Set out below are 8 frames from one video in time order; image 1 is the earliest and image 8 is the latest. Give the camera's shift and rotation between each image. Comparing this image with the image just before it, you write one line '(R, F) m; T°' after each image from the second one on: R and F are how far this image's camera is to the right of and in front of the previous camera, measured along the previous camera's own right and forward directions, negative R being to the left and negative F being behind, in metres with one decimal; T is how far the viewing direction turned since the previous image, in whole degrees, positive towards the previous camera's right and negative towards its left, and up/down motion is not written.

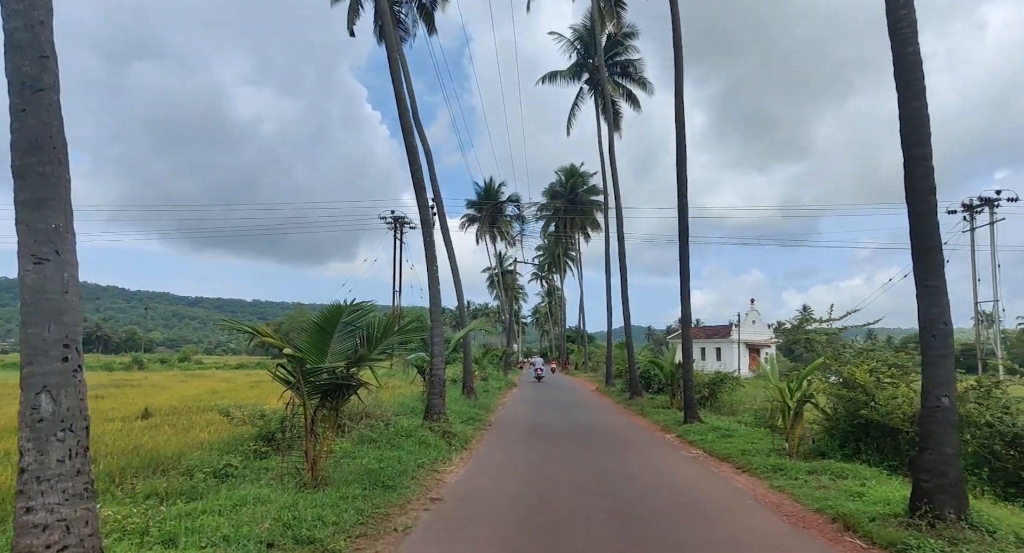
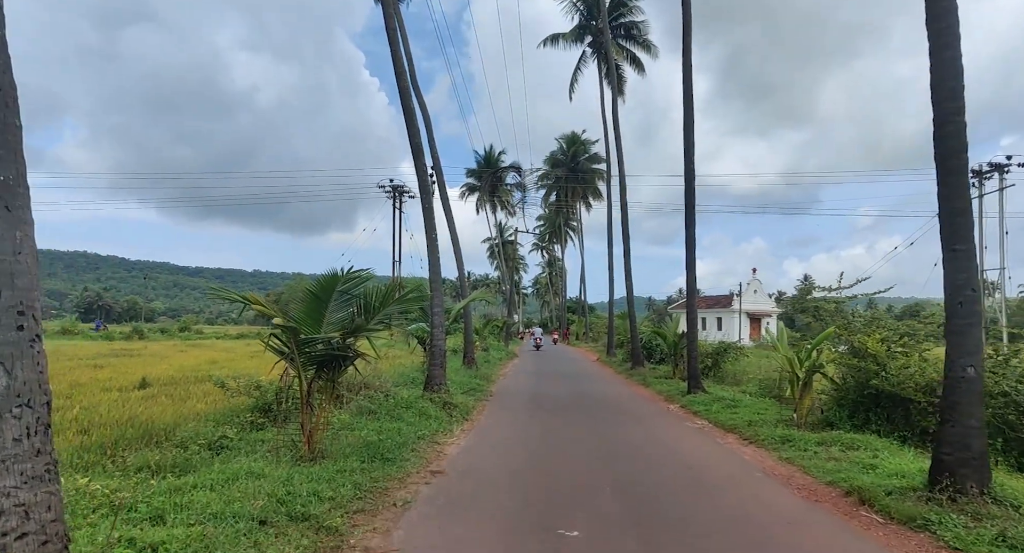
(0.0, +0.3) m; 0°
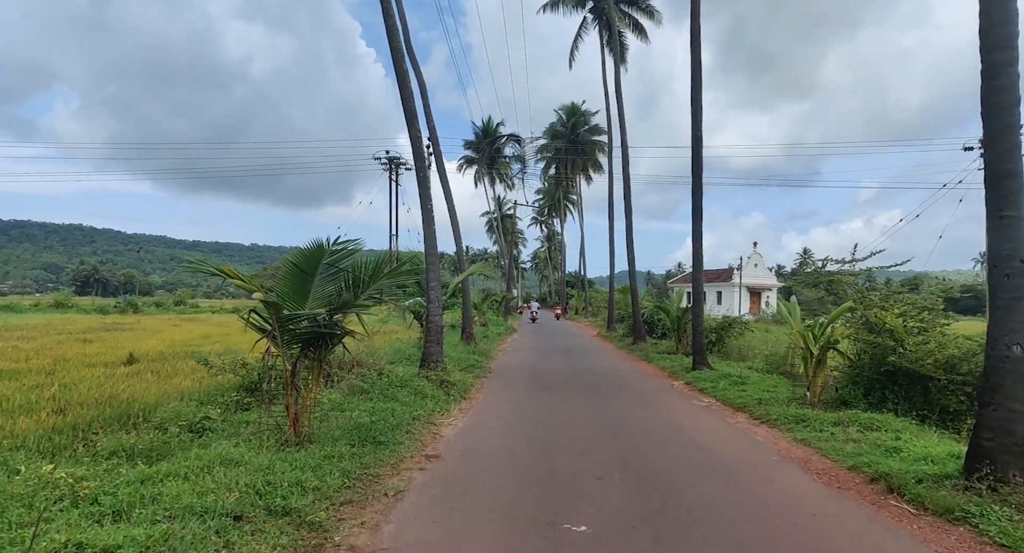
(0.0, +0.5) m; 0°
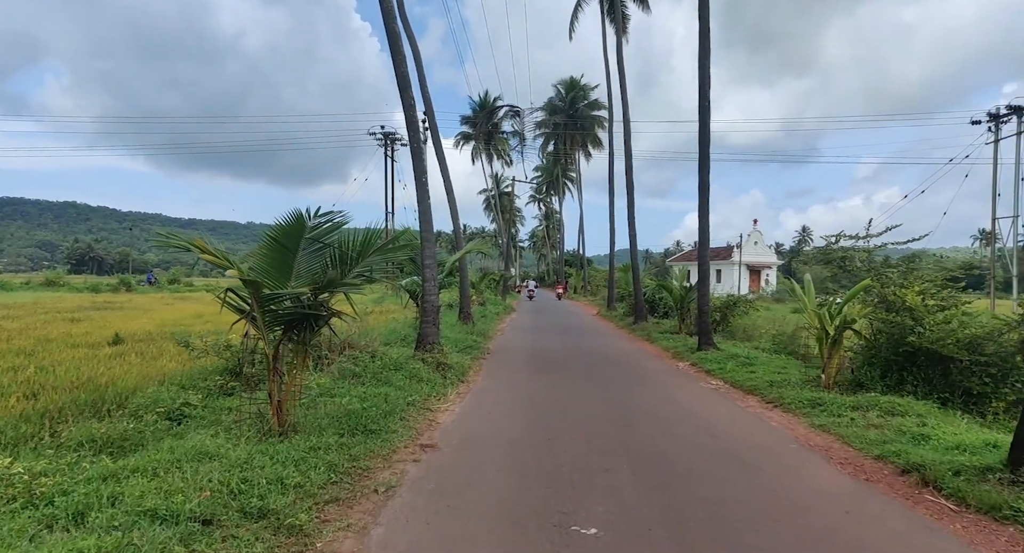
(0.0, +0.5) m; 0°
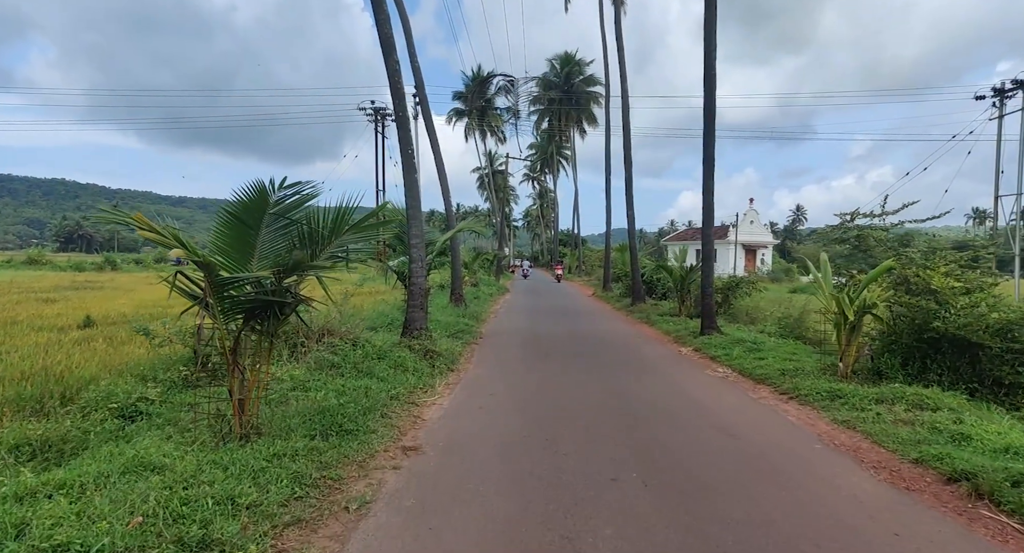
(0.0, +0.7) m; +1°
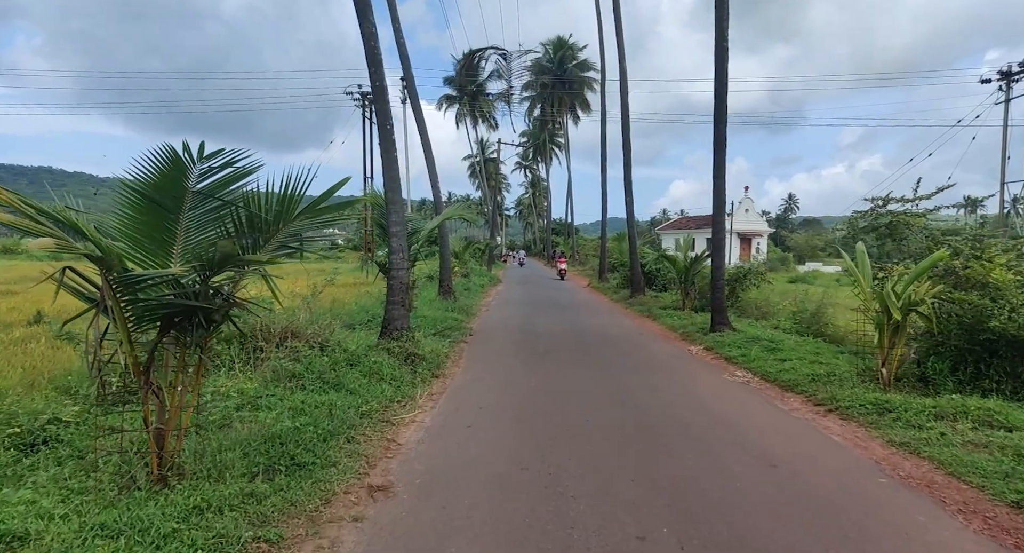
(0.0, +1.0) m; +1°
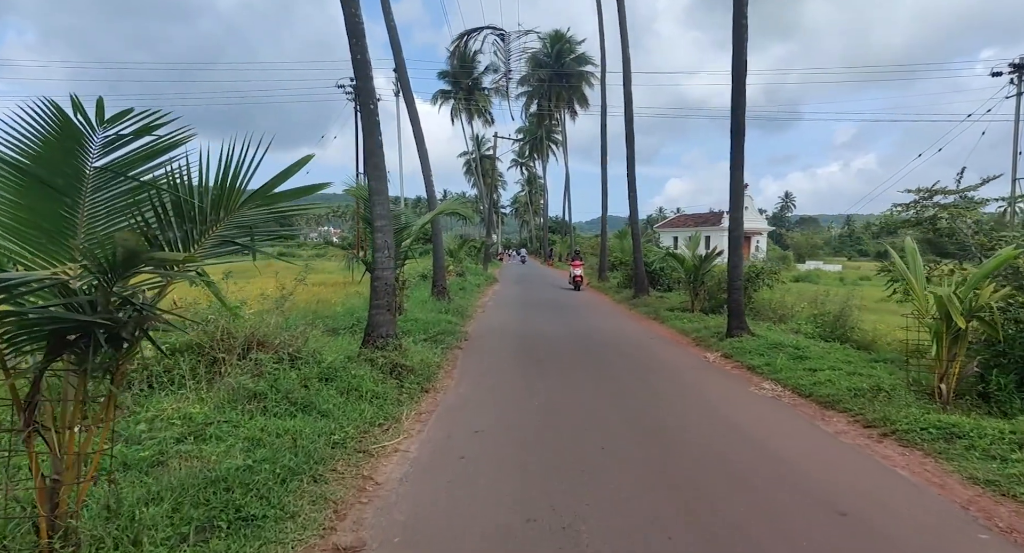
(-0.1, +0.9) m; 0°
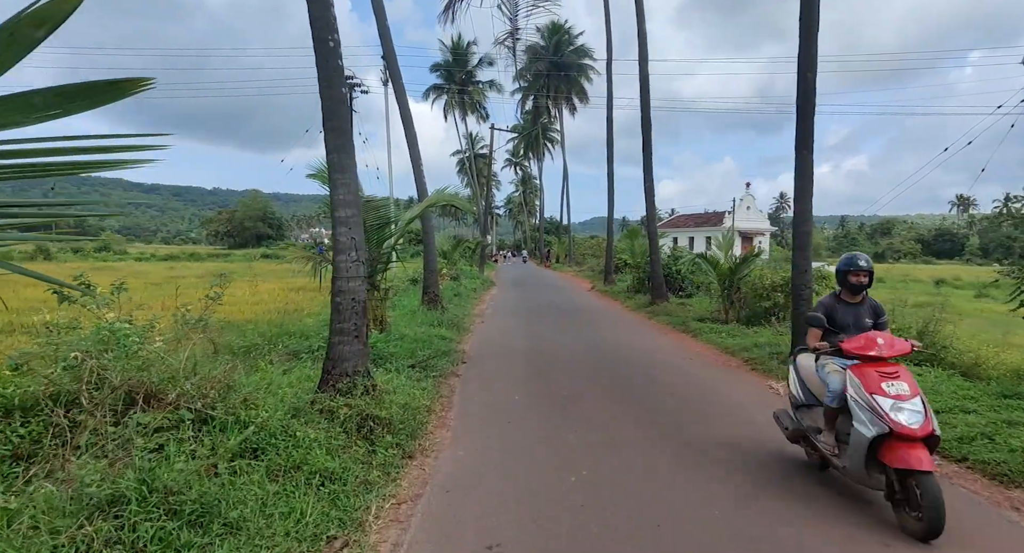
(-0.2, +2.0) m; +1°
